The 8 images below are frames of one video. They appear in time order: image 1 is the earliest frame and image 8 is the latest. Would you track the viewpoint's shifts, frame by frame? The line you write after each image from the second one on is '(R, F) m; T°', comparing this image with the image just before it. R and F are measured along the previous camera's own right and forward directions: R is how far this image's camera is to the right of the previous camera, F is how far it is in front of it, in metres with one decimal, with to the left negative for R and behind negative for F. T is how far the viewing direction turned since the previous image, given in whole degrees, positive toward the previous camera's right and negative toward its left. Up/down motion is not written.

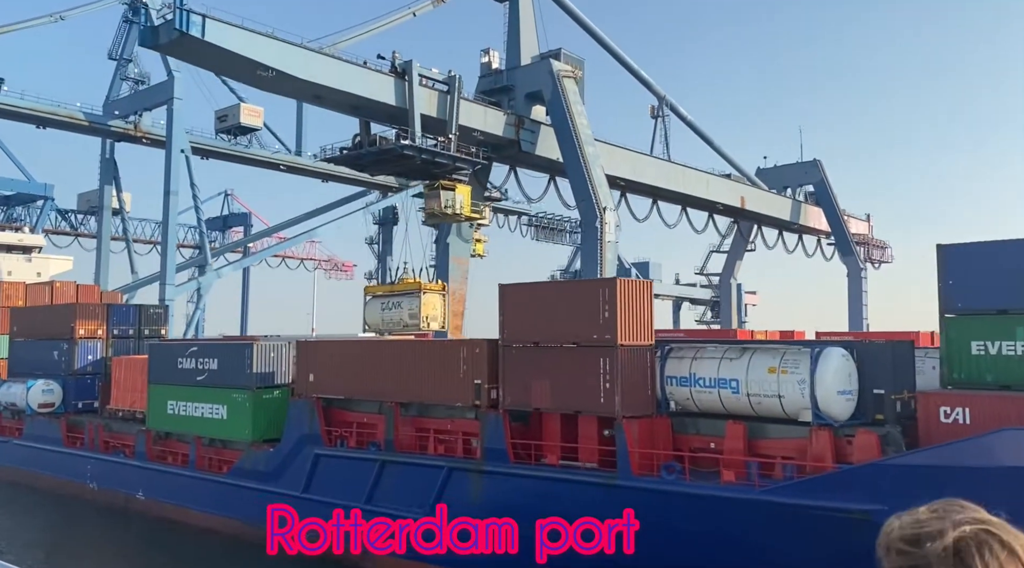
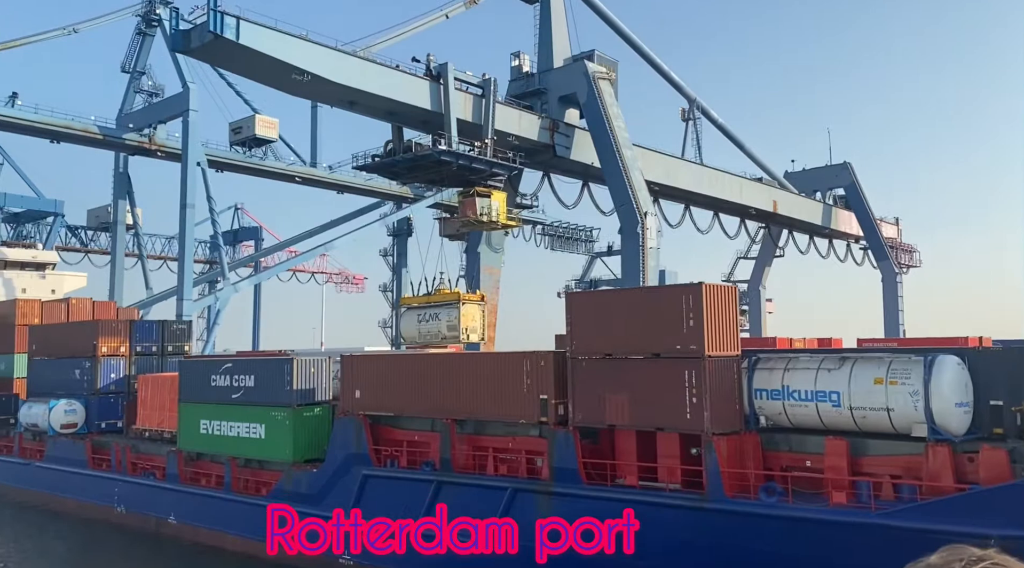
(-0.9, +0.9) m; 0°
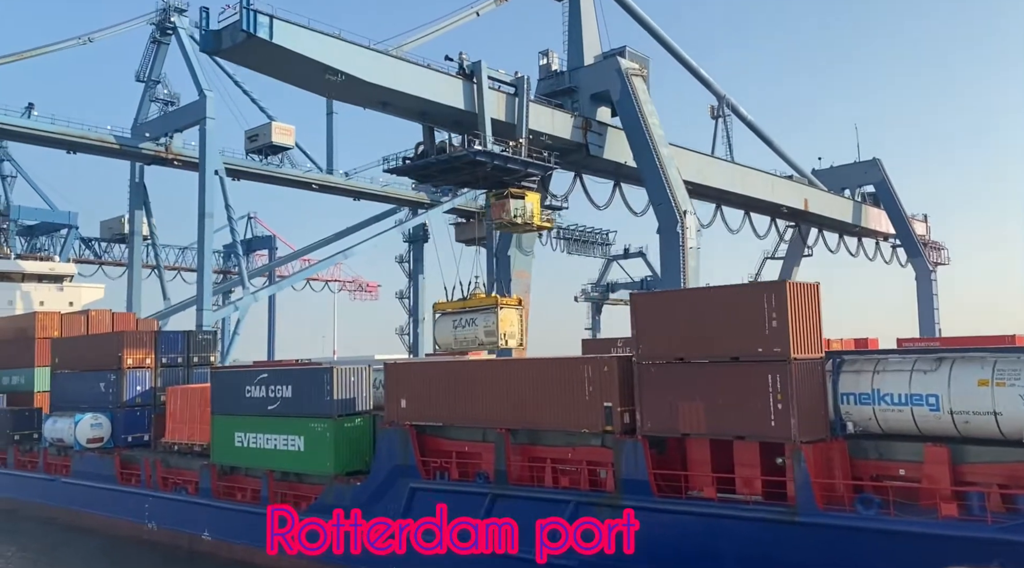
(-0.7, +0.7) m; 0°
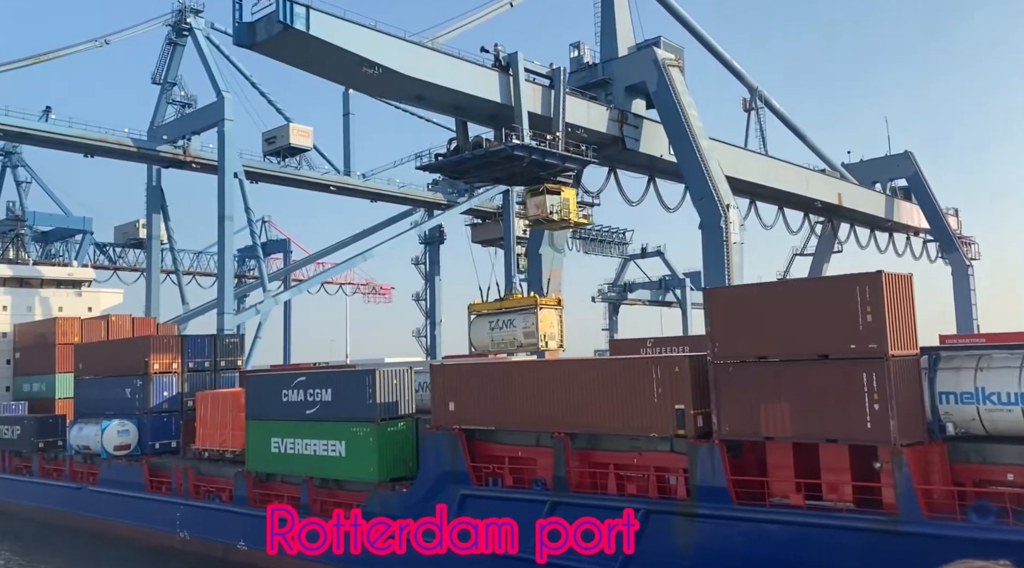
(-0.7, +0.7) m; -1°
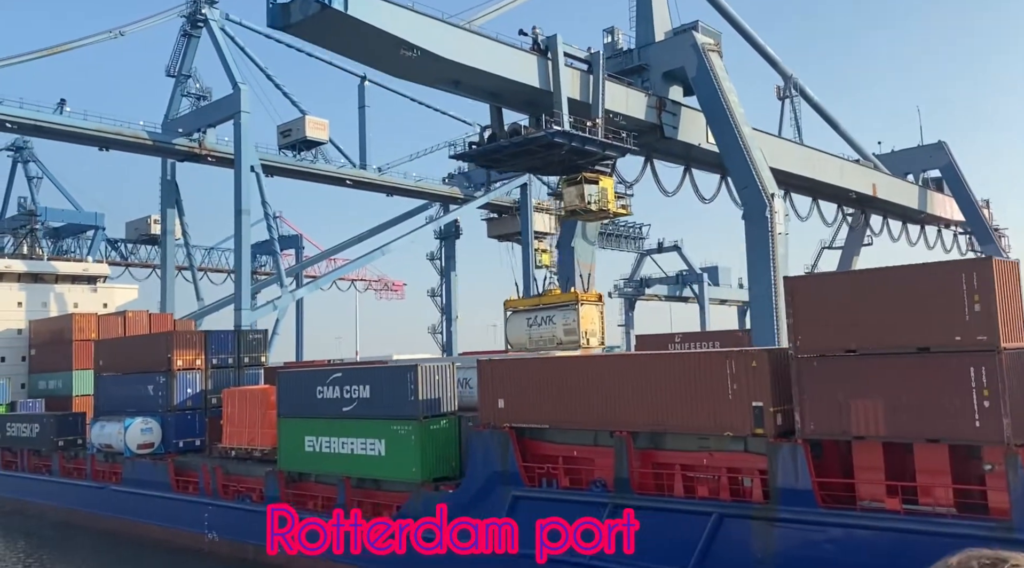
(-0.7, +0.8) m; 0°
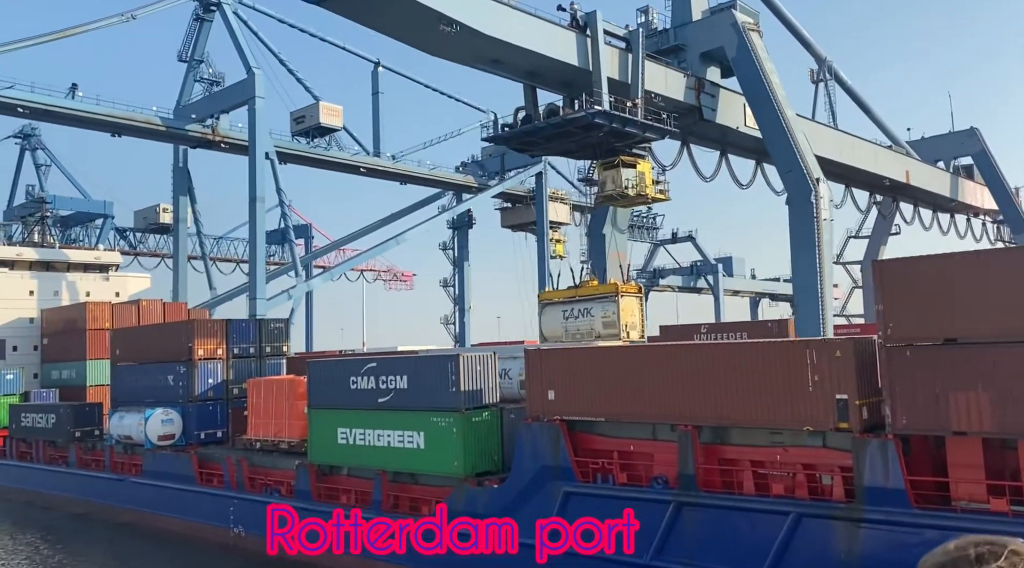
(-0.7, +0.8) m; 0°
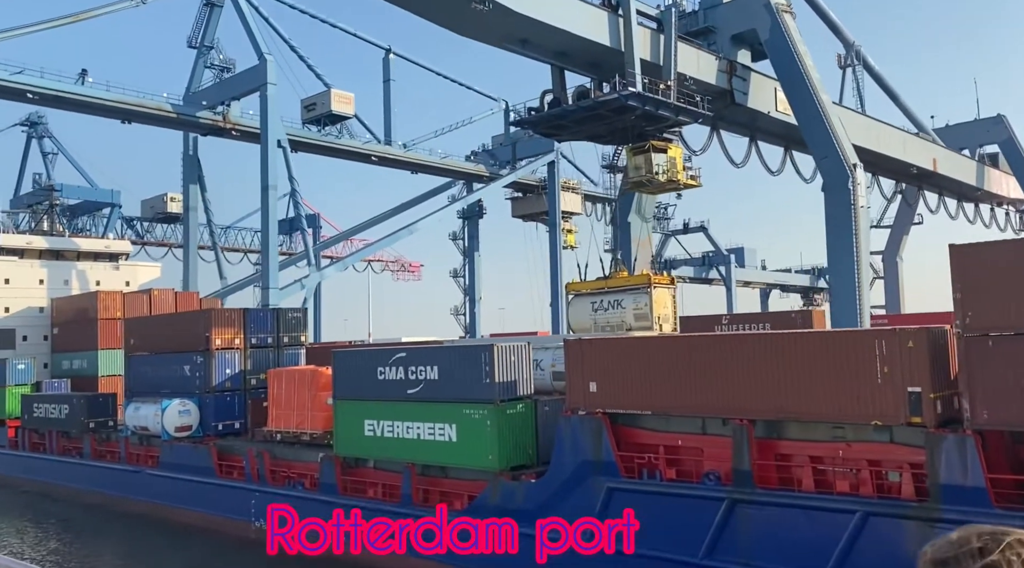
(-0.5, +0.6) m; 0°
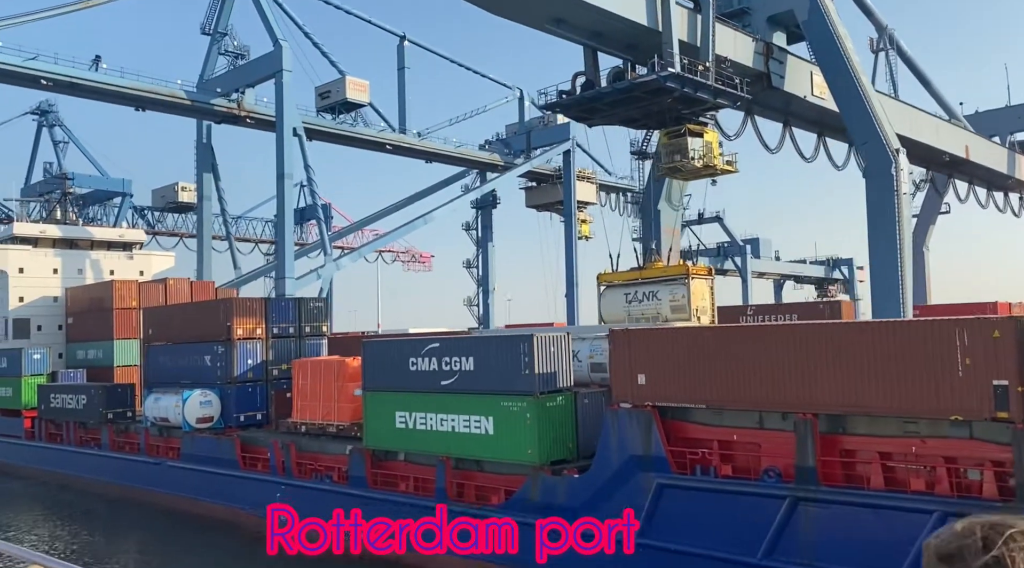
(-0.5, +0.6) m; 0°
